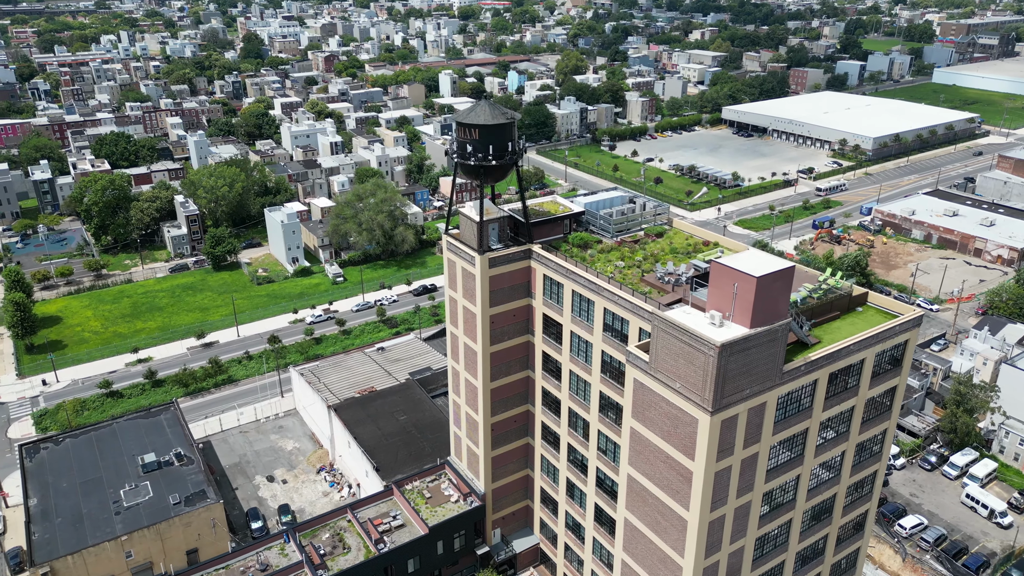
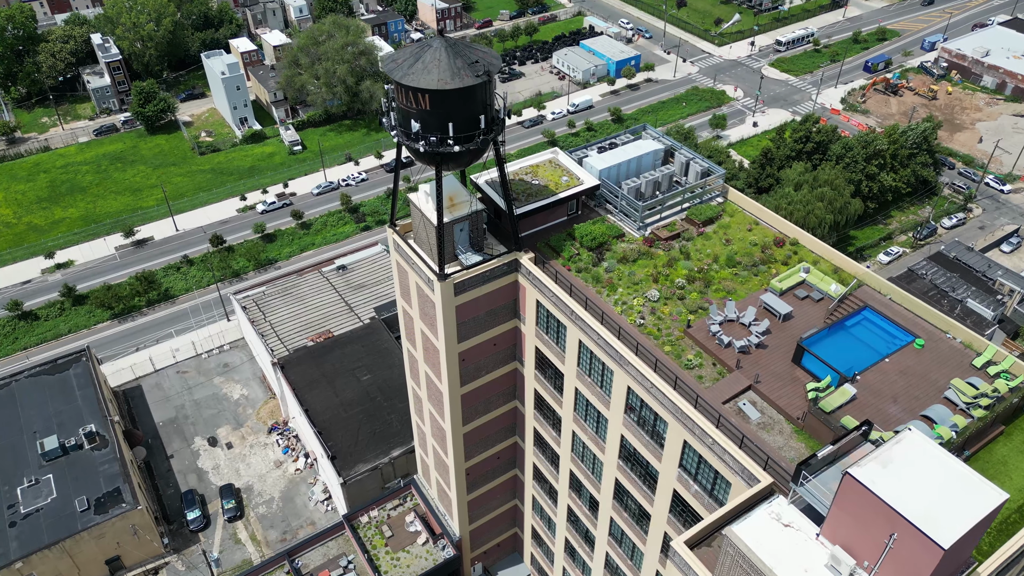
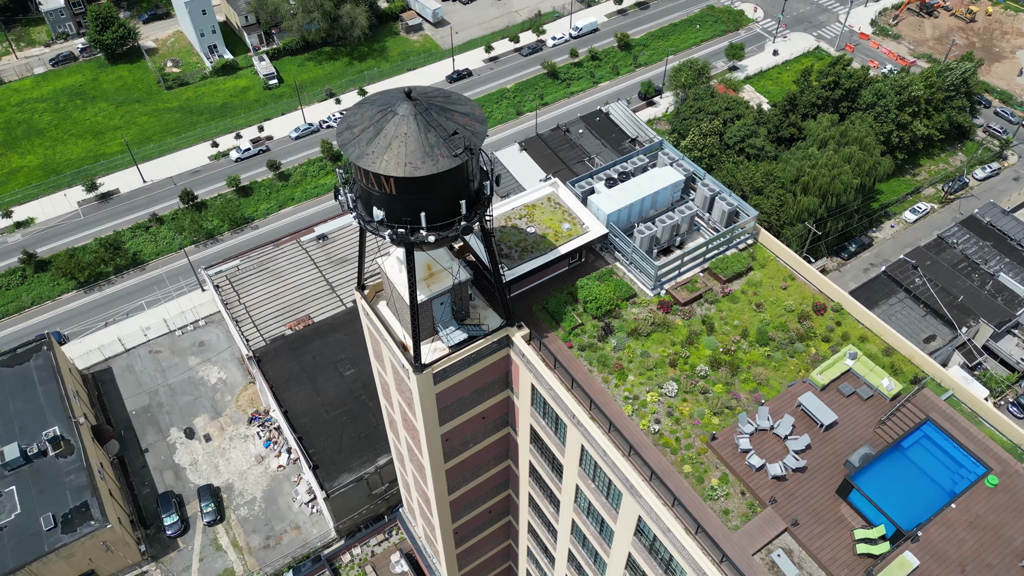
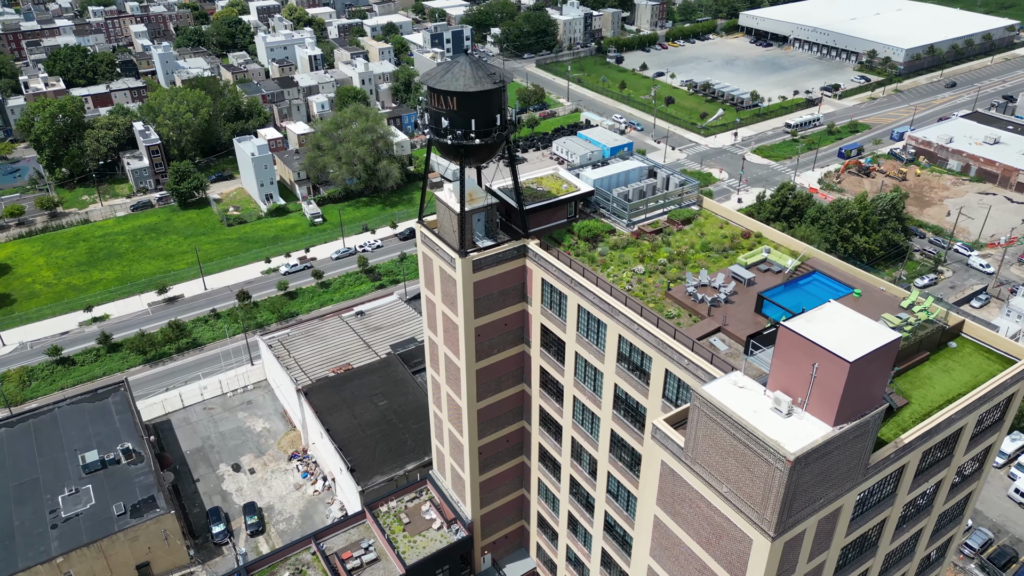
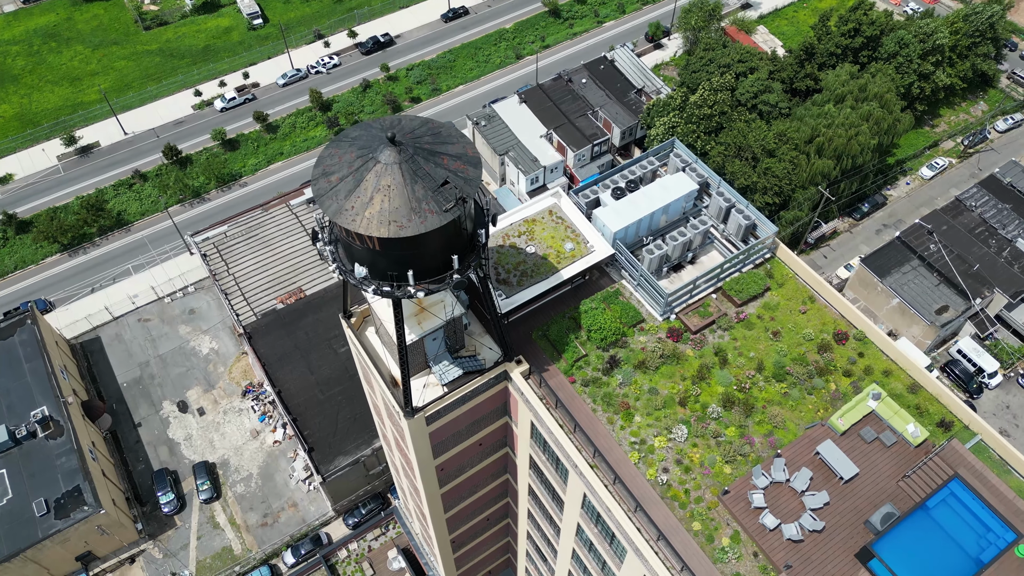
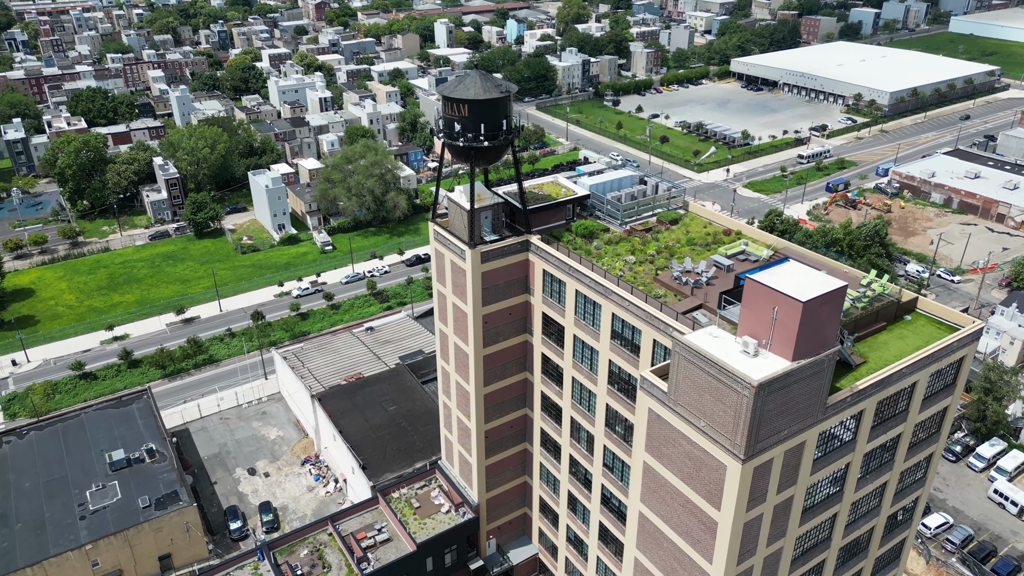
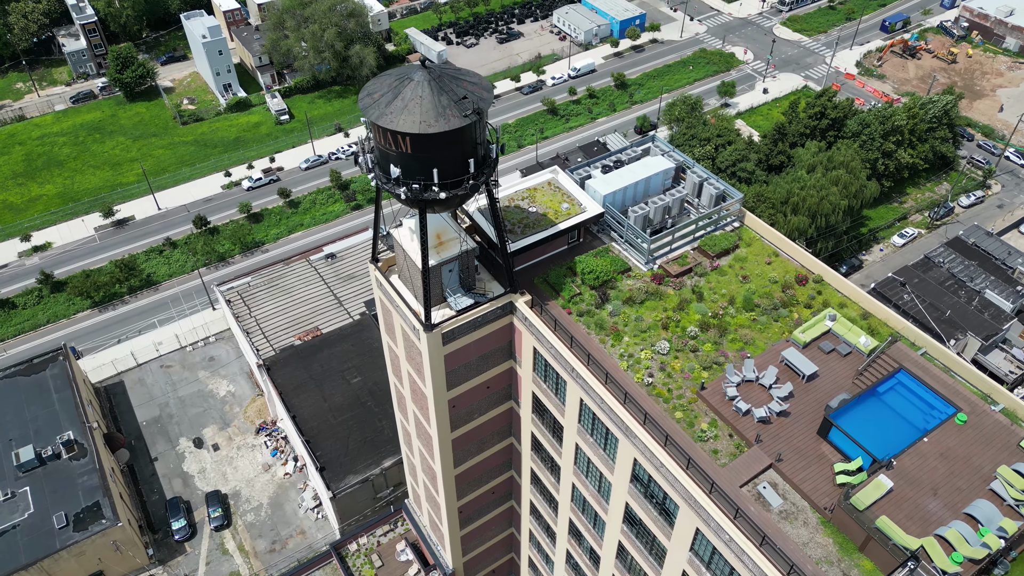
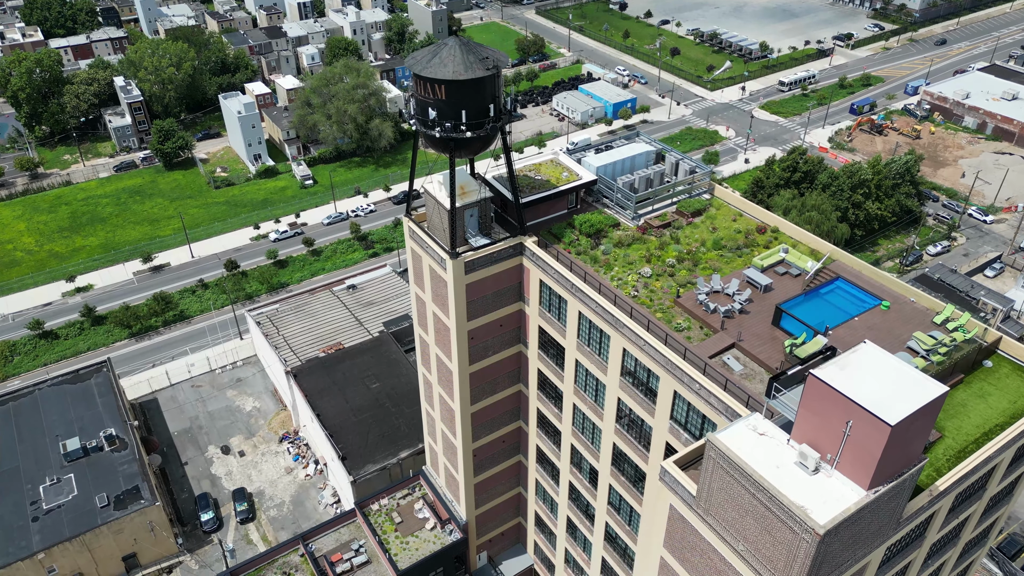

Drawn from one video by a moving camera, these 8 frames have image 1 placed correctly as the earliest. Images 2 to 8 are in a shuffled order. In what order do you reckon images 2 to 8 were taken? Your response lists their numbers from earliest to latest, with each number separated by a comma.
6, 4, 8, 2, 7, 3, 5
